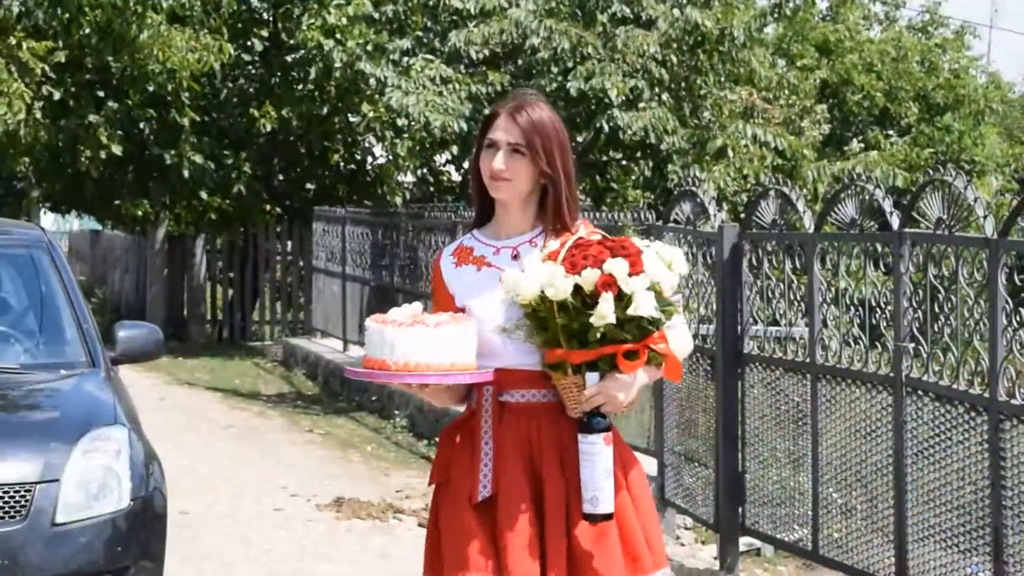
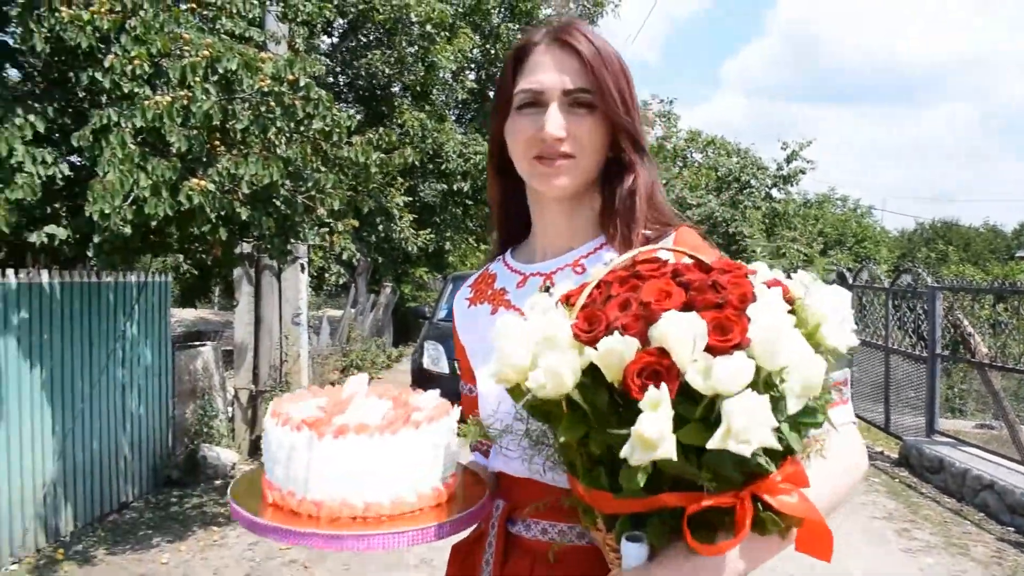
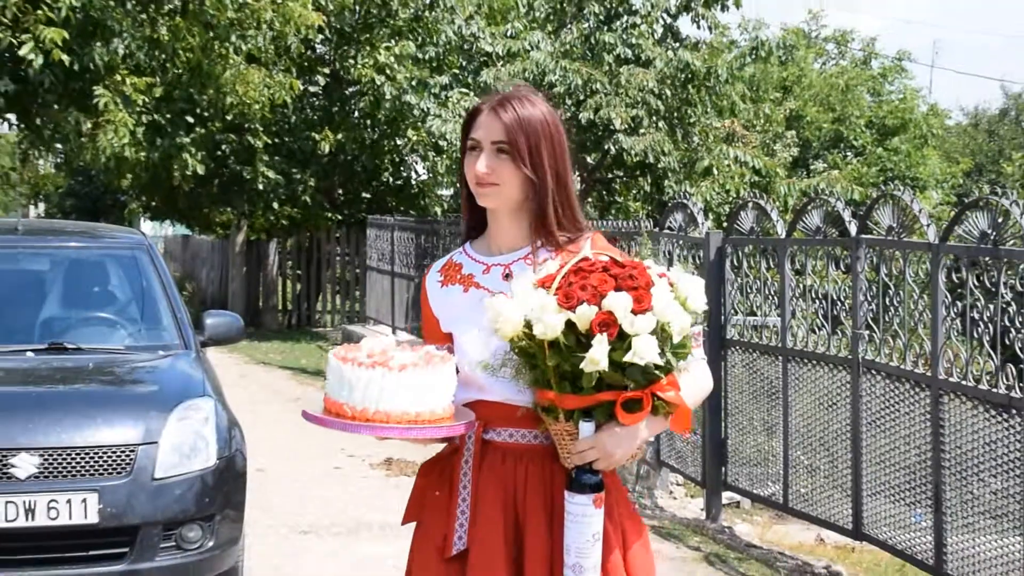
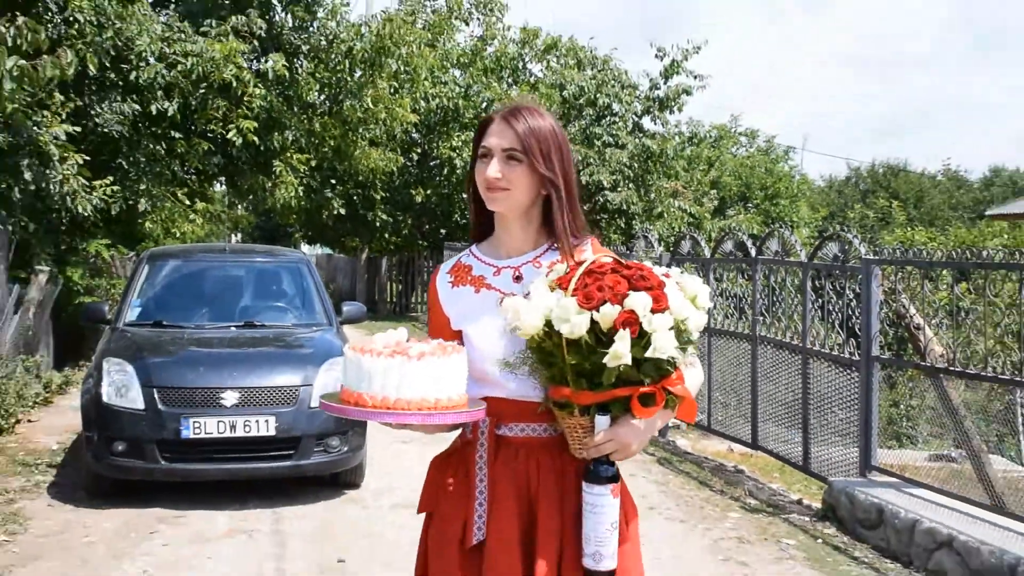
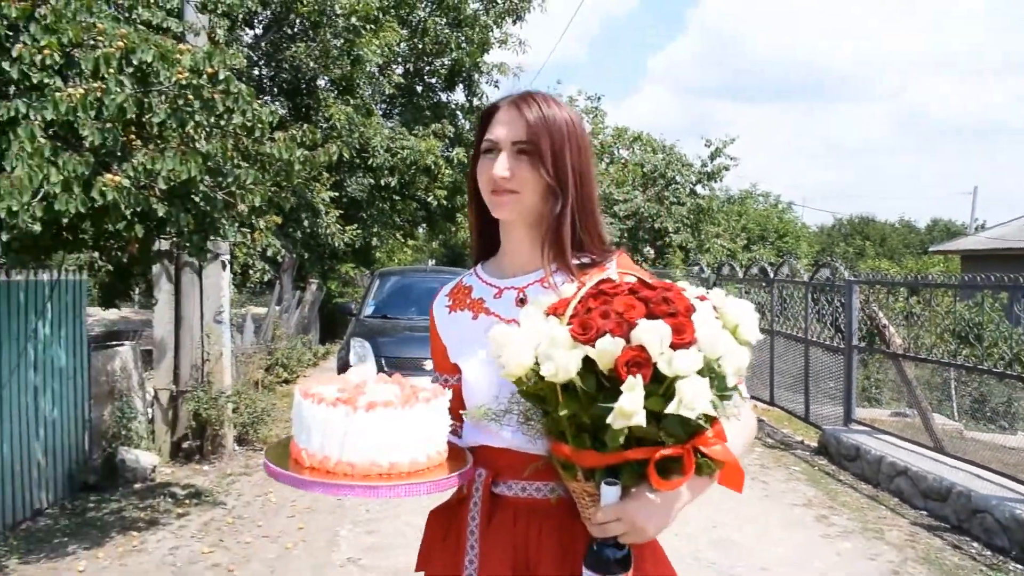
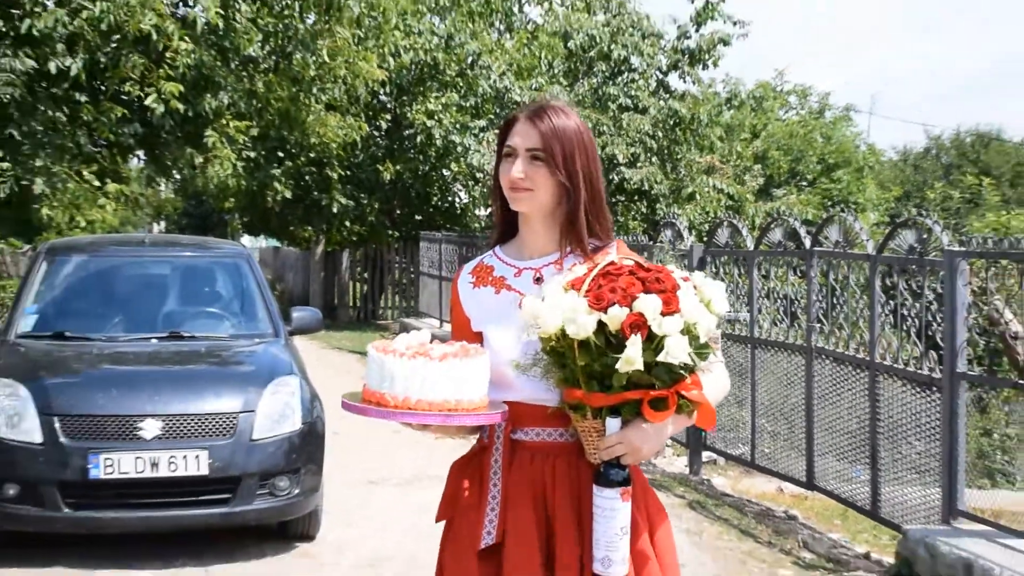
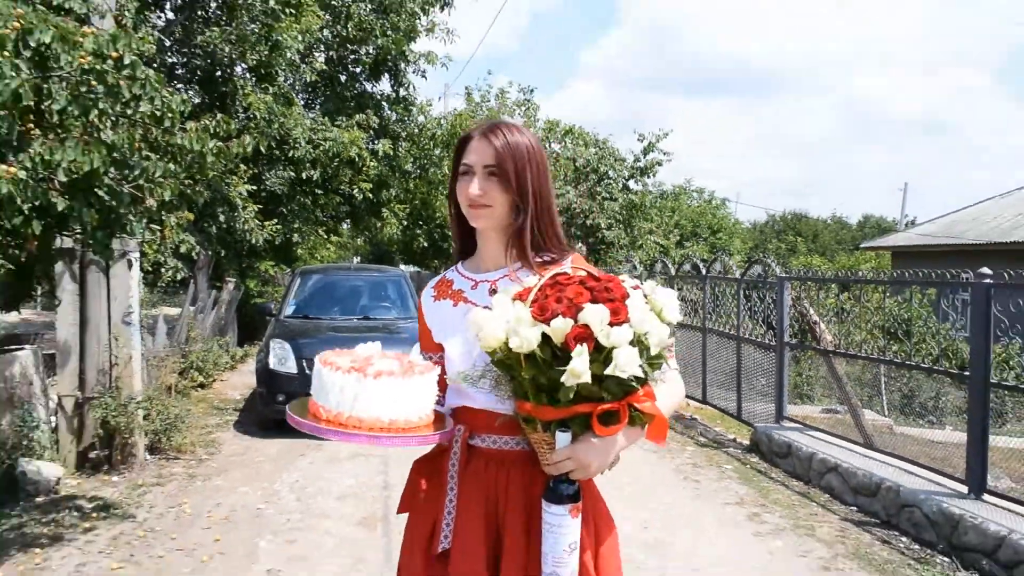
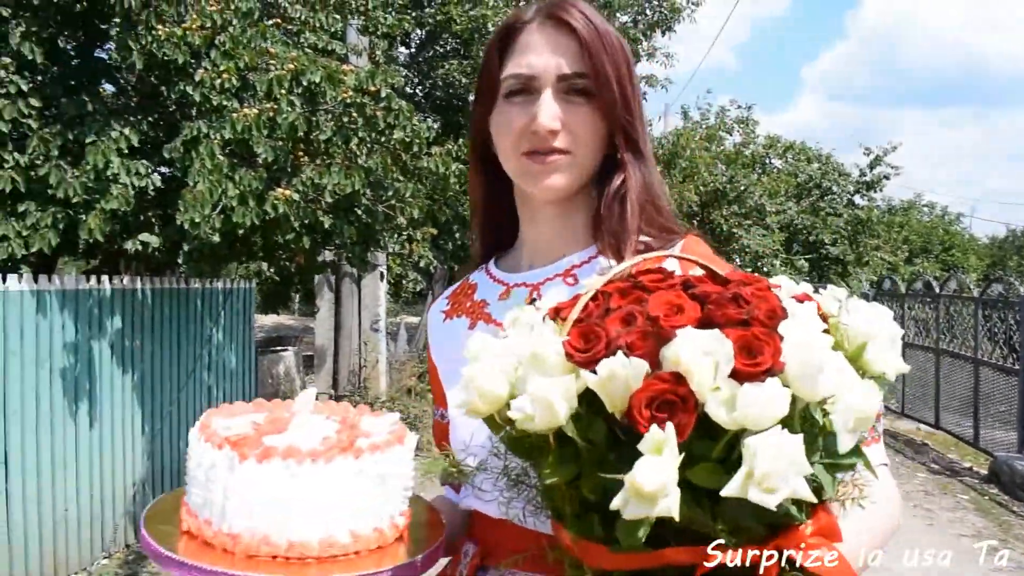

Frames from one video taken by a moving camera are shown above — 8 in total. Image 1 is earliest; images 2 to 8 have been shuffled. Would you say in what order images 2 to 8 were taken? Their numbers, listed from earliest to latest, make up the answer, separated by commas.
3, 6, 4, 7, 5, 2, 8
